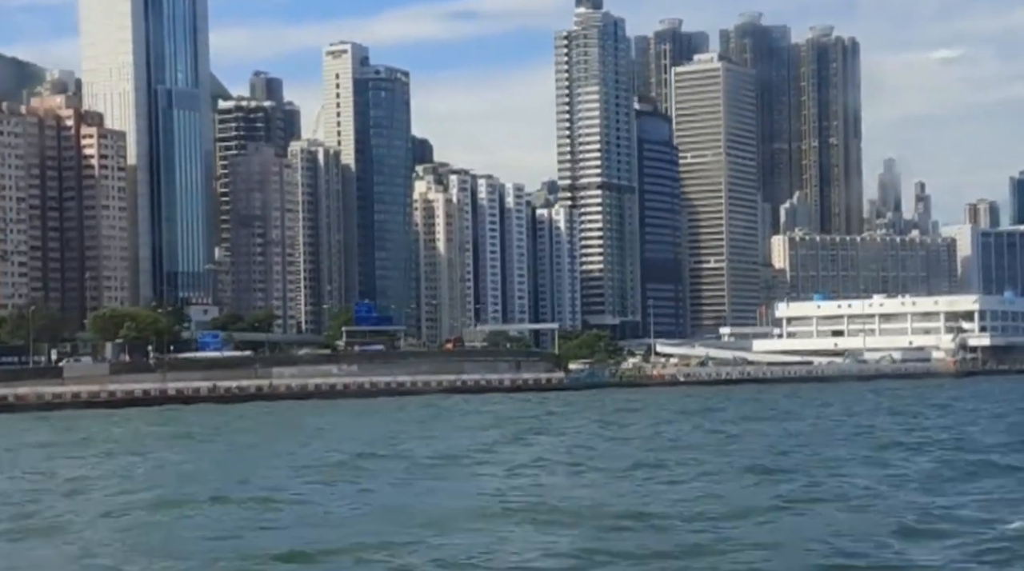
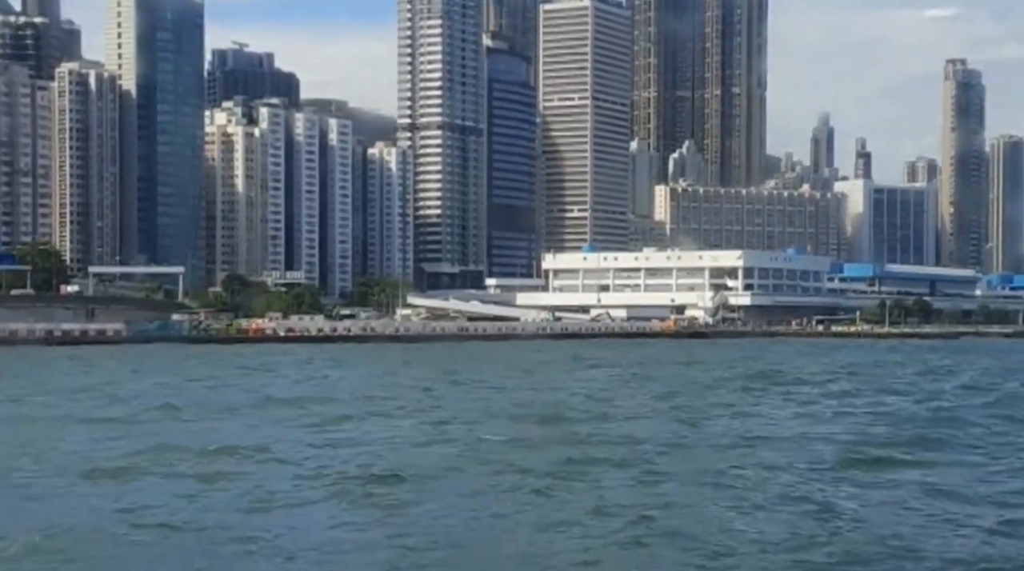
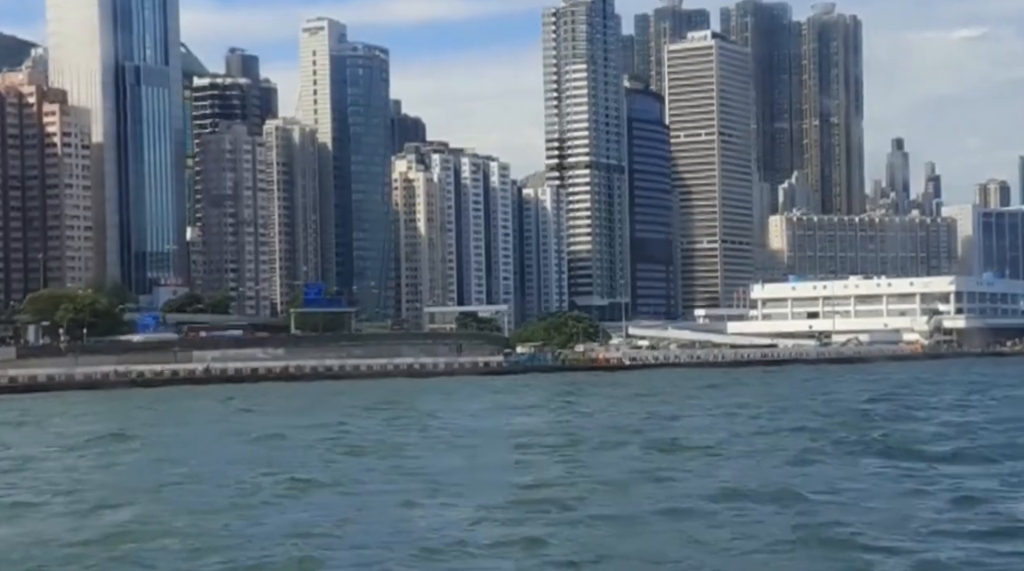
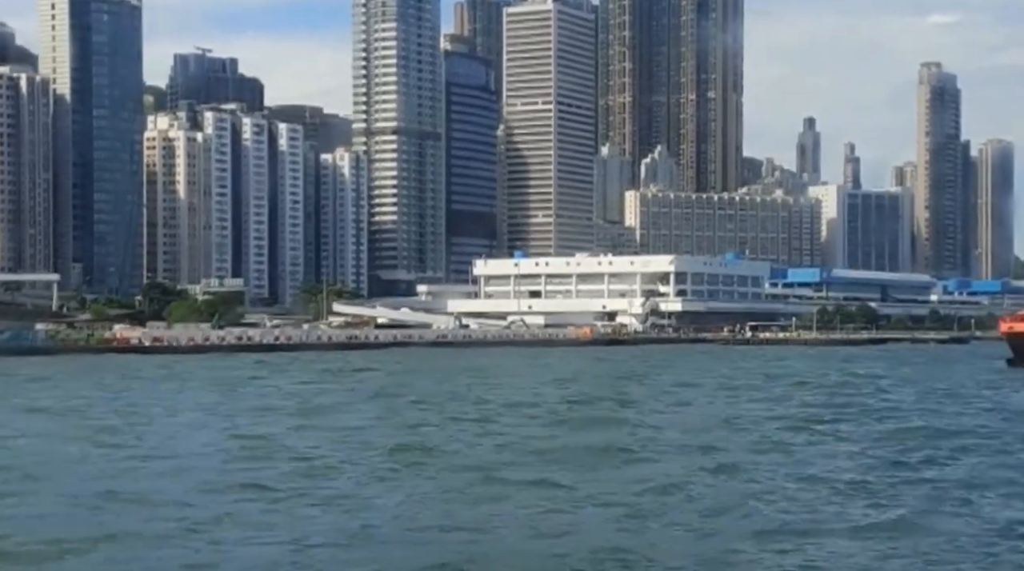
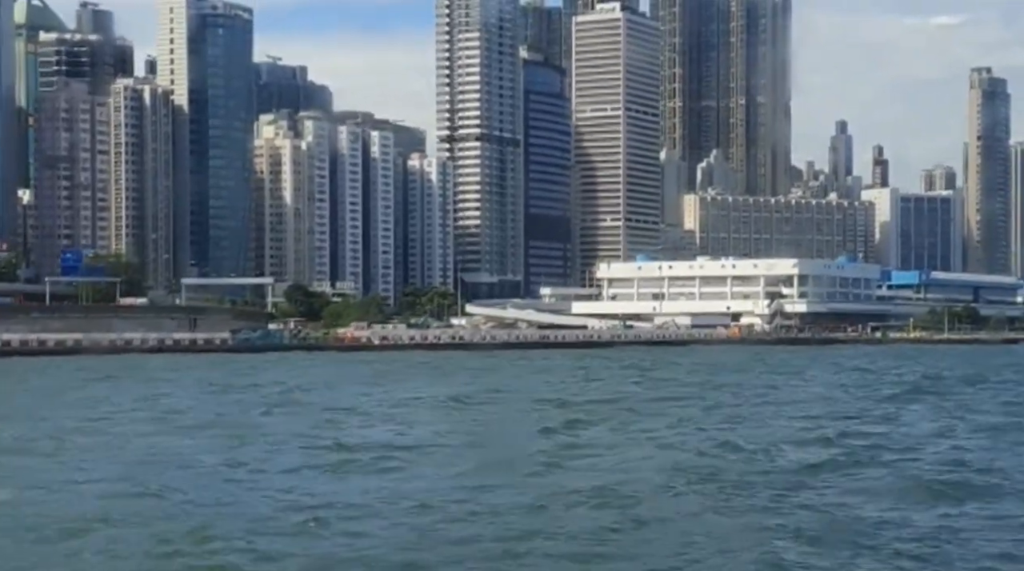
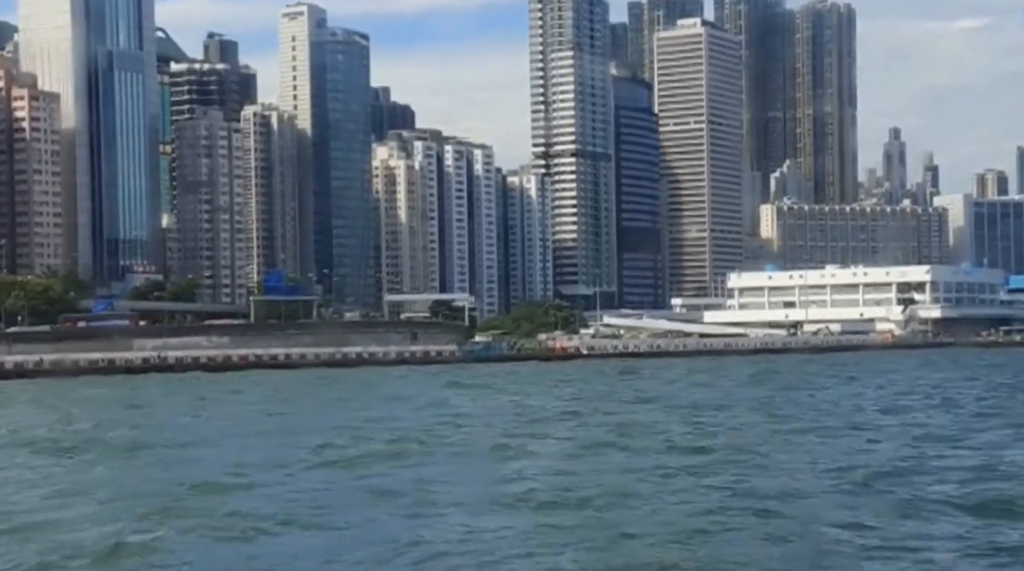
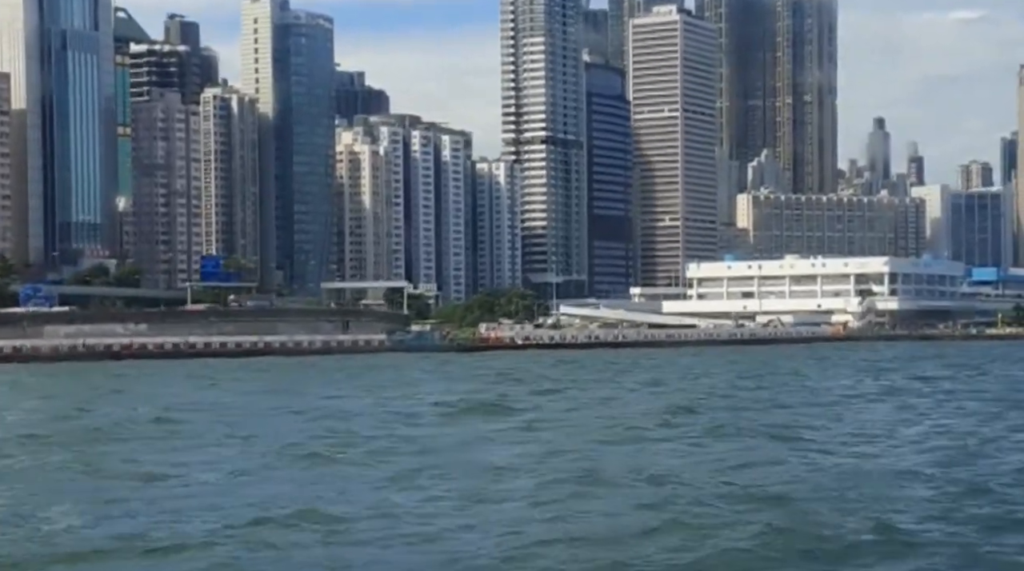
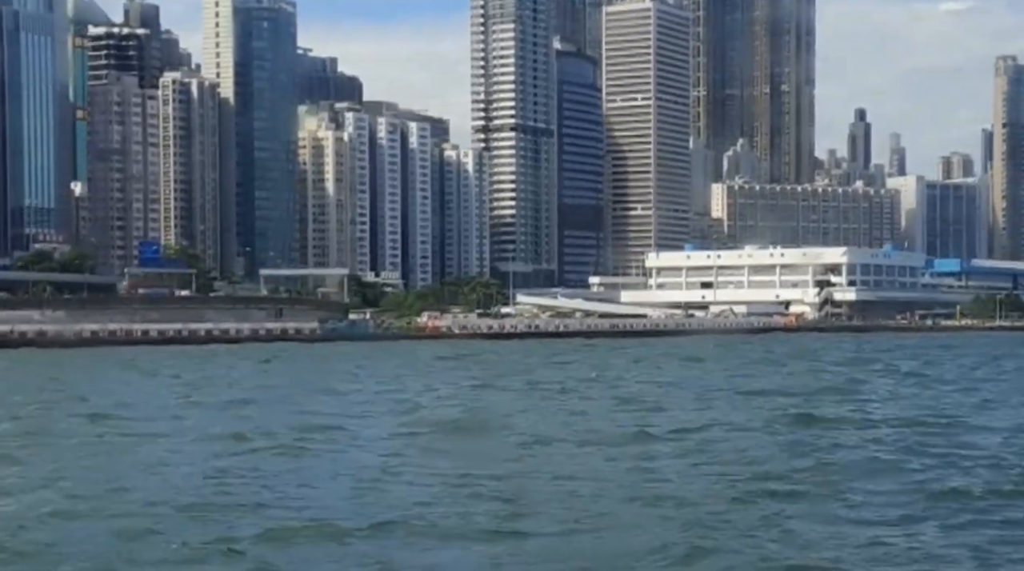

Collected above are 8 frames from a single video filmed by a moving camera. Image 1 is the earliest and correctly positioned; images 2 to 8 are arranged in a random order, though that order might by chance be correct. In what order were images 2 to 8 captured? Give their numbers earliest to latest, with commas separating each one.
3, 6, 7, 8, 5, 2, 4
